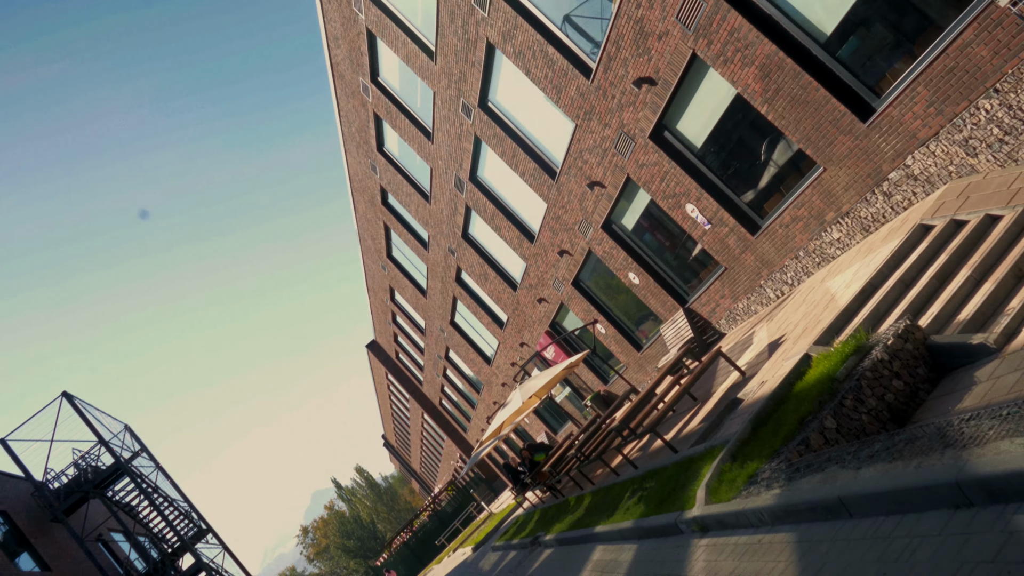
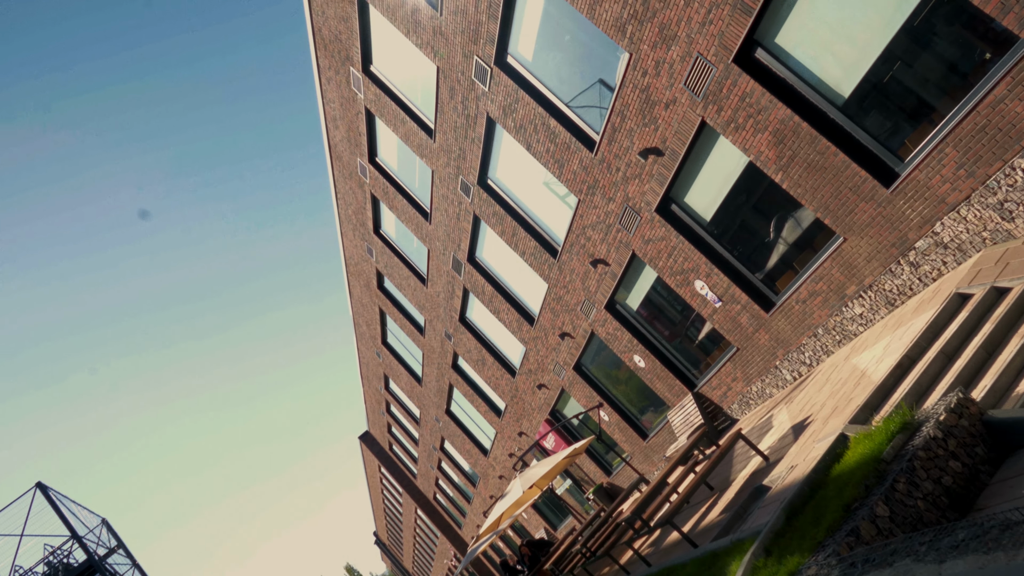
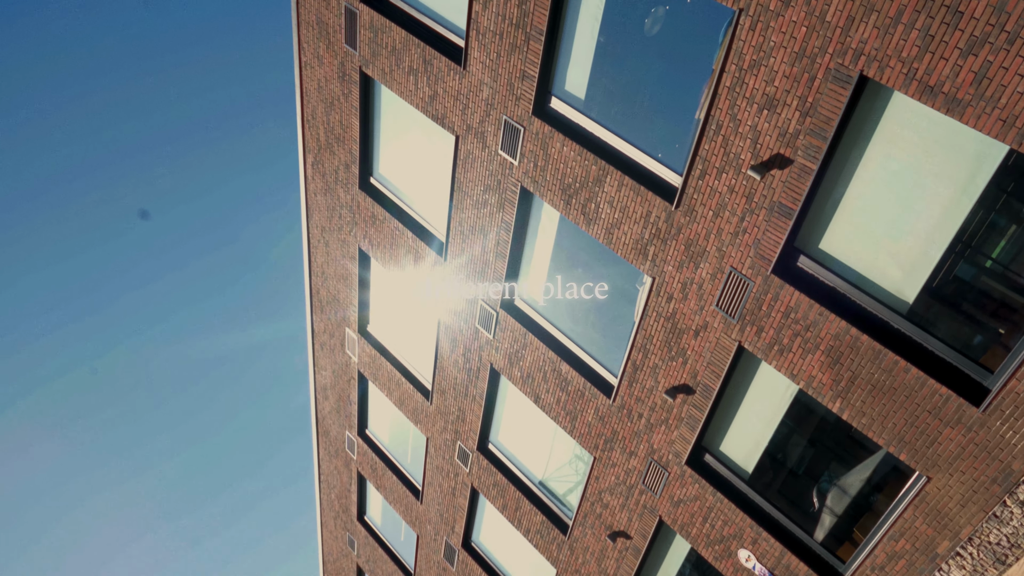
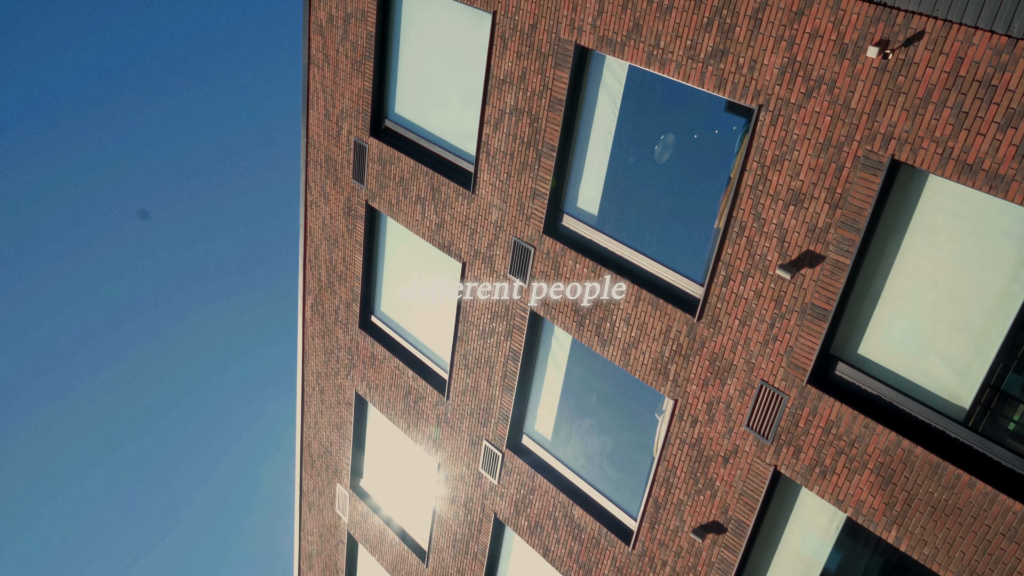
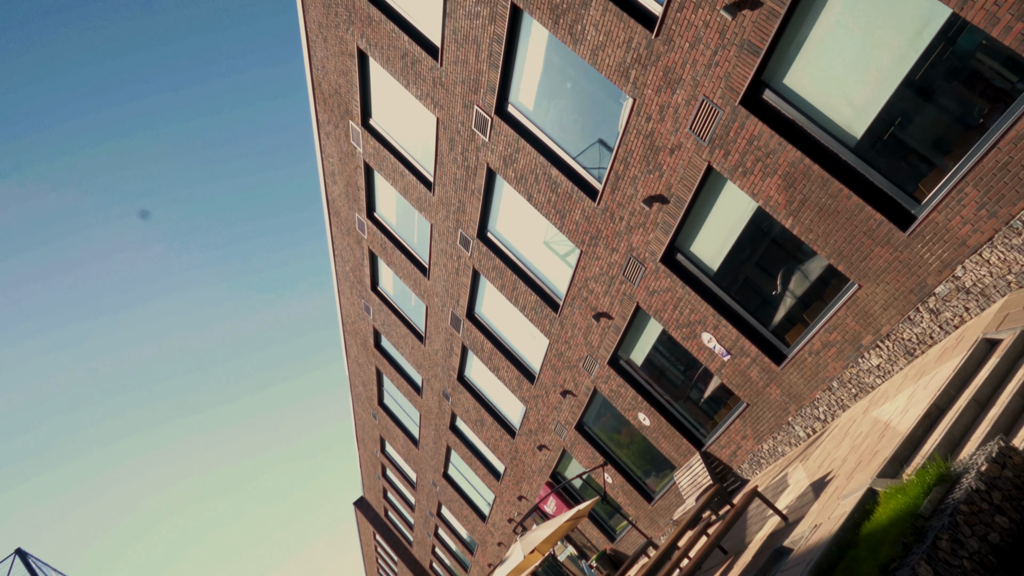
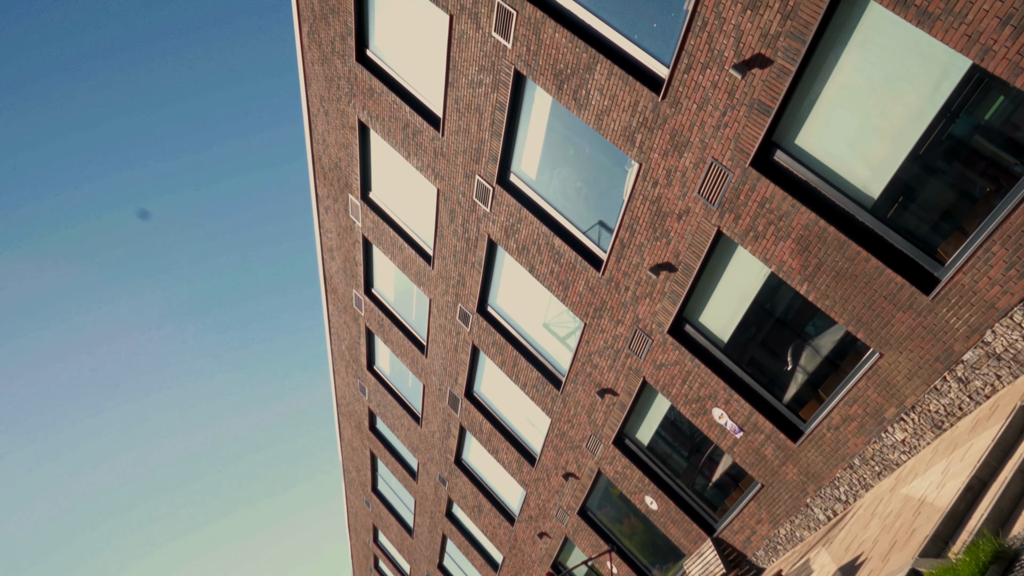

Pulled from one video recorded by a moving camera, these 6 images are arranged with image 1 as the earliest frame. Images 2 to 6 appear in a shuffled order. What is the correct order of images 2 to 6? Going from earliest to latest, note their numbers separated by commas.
2, 5, 6, 3, 4
